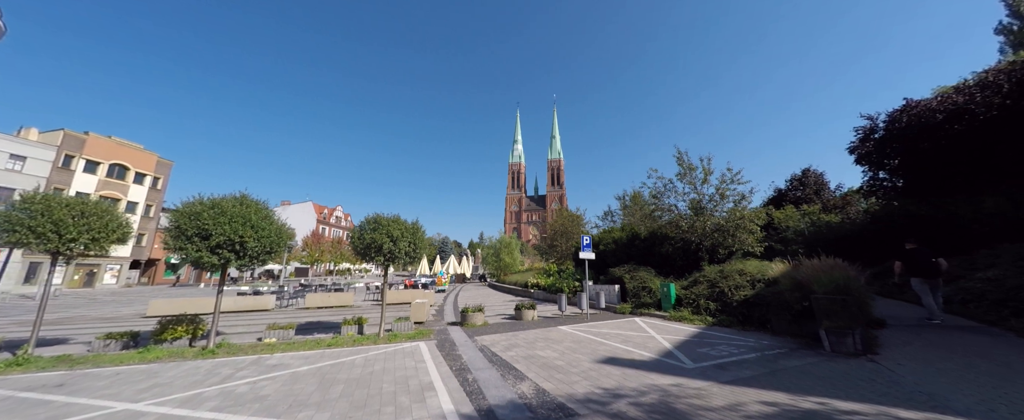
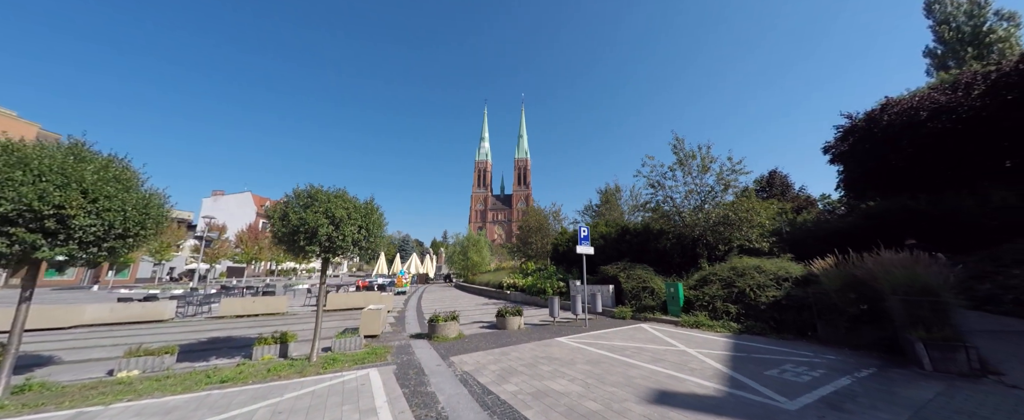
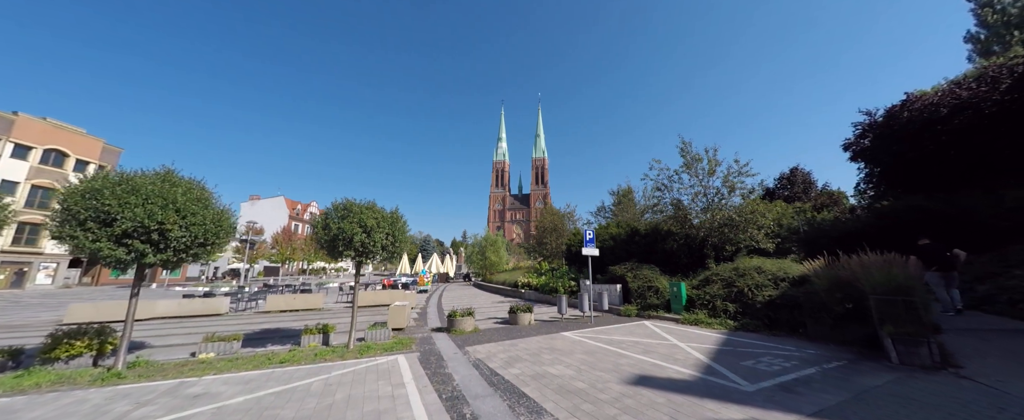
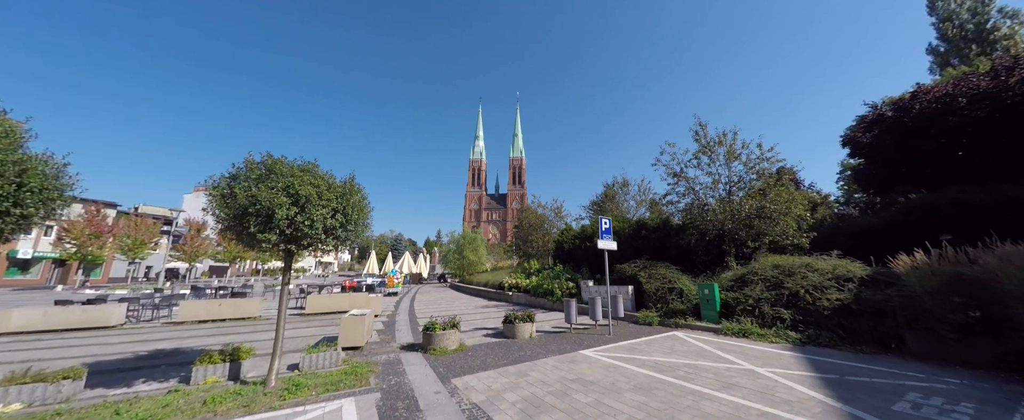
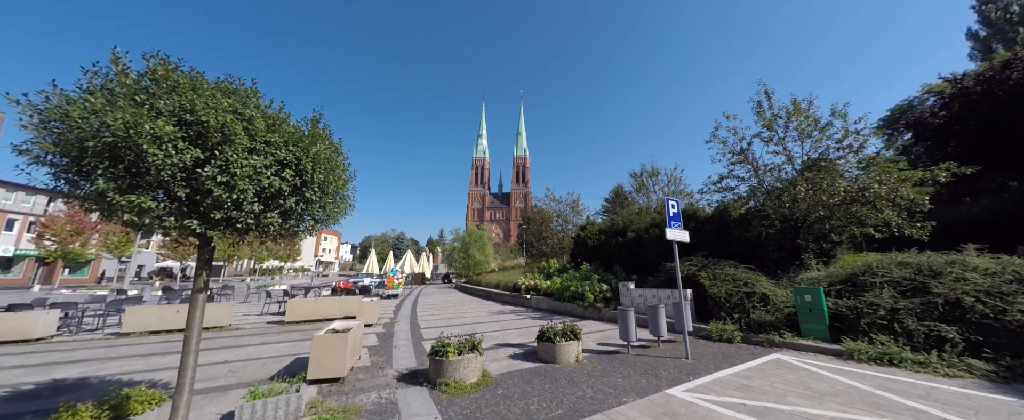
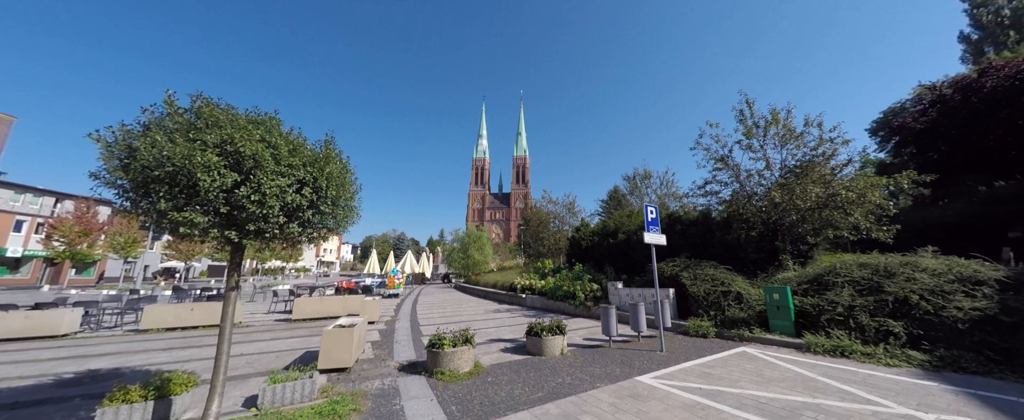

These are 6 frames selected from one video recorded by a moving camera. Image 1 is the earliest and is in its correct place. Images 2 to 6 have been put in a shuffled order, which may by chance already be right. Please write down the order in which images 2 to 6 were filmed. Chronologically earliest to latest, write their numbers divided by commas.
3, 2, 4, 6, 5
